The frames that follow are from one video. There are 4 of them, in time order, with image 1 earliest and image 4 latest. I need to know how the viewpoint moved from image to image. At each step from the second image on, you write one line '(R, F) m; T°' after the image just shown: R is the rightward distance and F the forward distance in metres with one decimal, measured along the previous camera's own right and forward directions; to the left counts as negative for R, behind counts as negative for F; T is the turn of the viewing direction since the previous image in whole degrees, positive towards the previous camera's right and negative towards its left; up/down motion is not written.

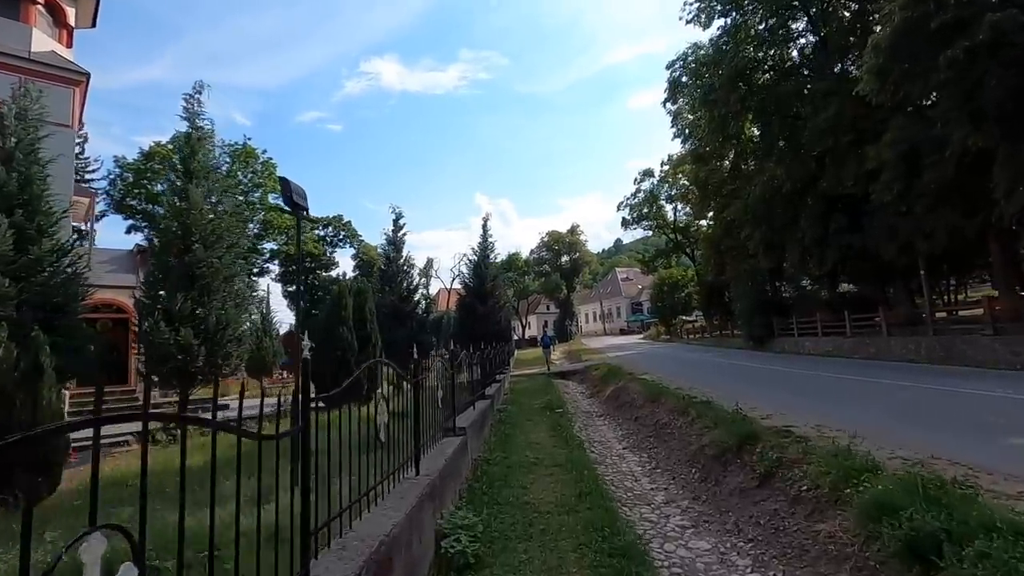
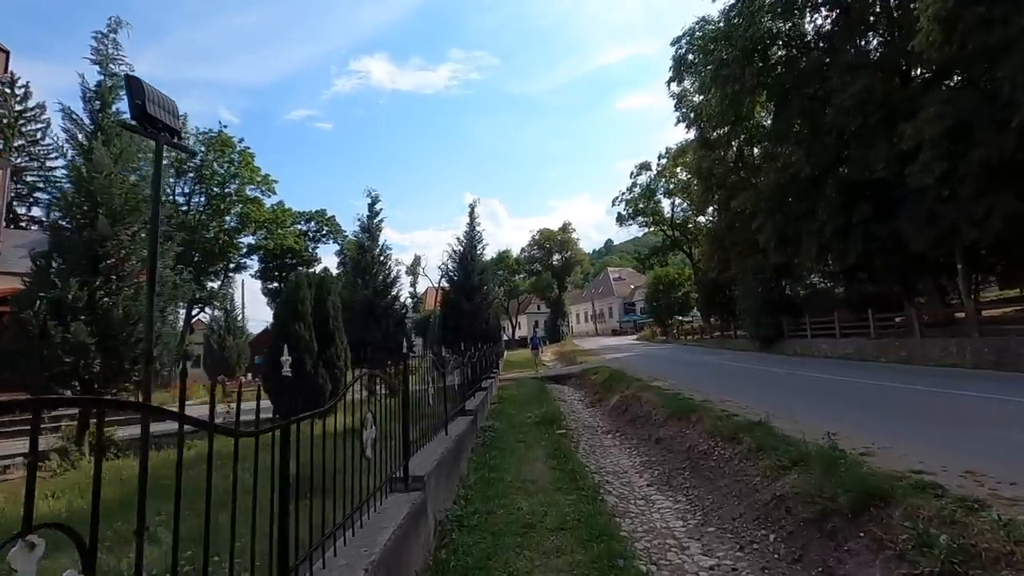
(0.0, +2.3) m; +1°
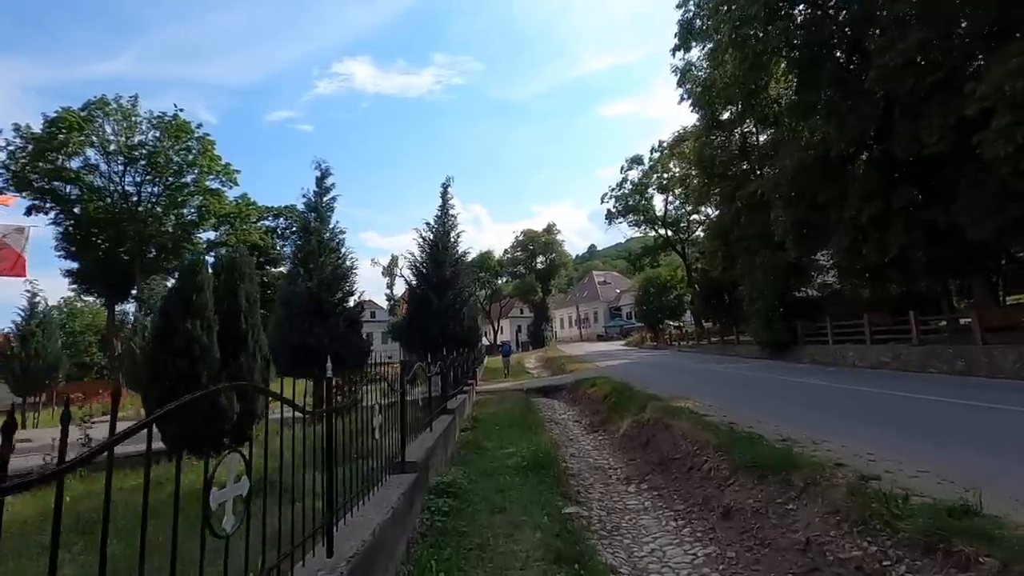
(+0.1, +3.4) m; +2°
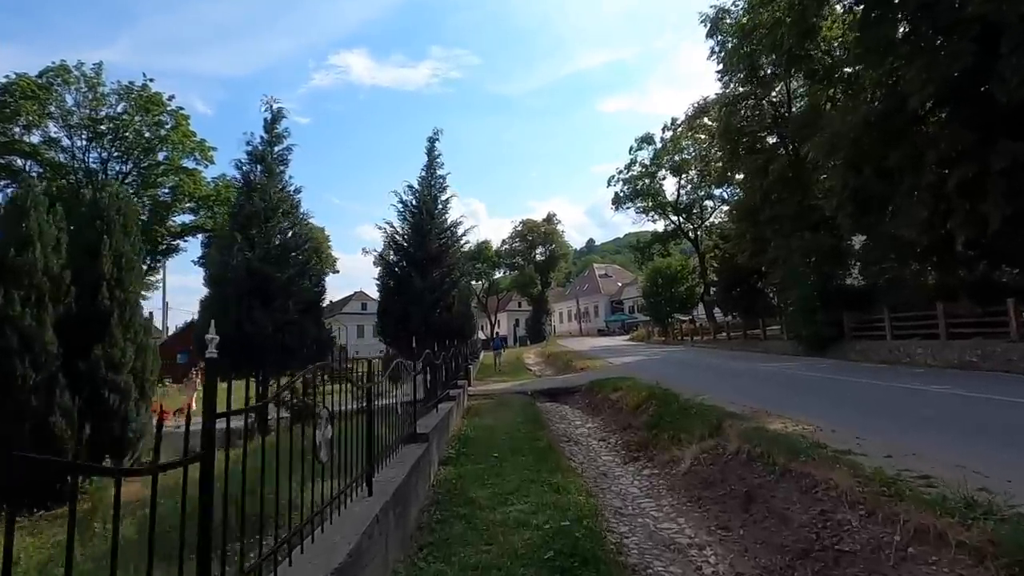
(-0.1, +3.4) m; 0°
